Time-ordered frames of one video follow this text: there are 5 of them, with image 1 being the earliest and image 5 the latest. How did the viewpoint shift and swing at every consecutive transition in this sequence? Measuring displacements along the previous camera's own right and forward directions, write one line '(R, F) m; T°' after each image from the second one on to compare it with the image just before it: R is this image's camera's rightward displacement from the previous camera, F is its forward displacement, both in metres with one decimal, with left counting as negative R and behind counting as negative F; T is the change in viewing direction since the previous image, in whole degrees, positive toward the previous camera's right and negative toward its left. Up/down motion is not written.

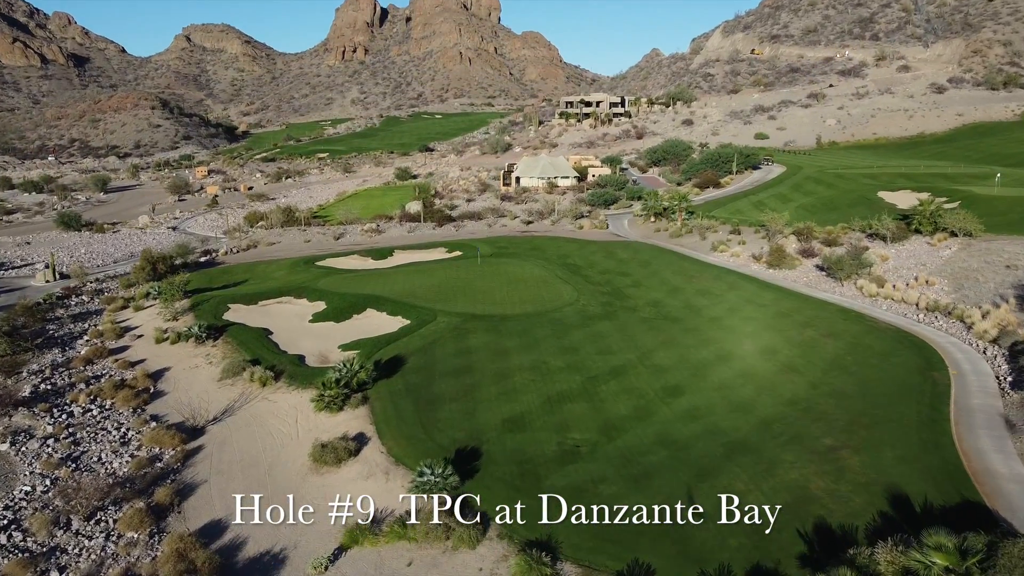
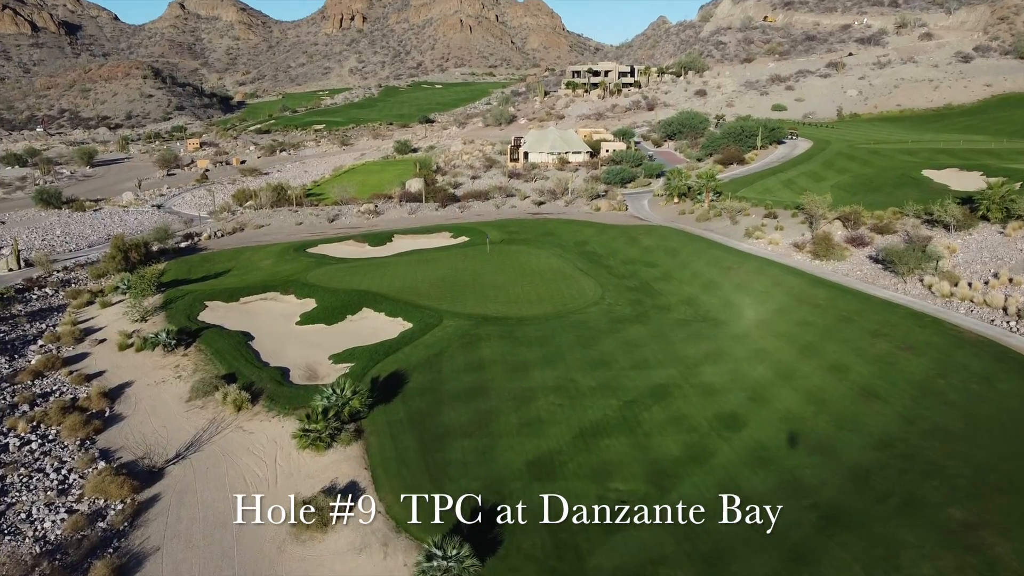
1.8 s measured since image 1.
(-0.7, +4.7) m; 0°
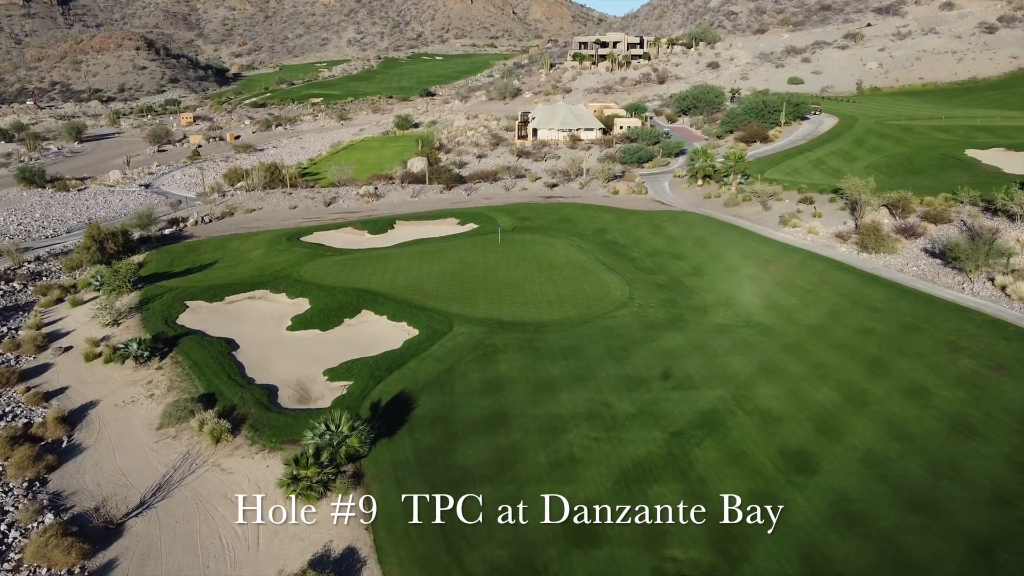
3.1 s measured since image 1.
(-0.6, +3.7) m; 0°
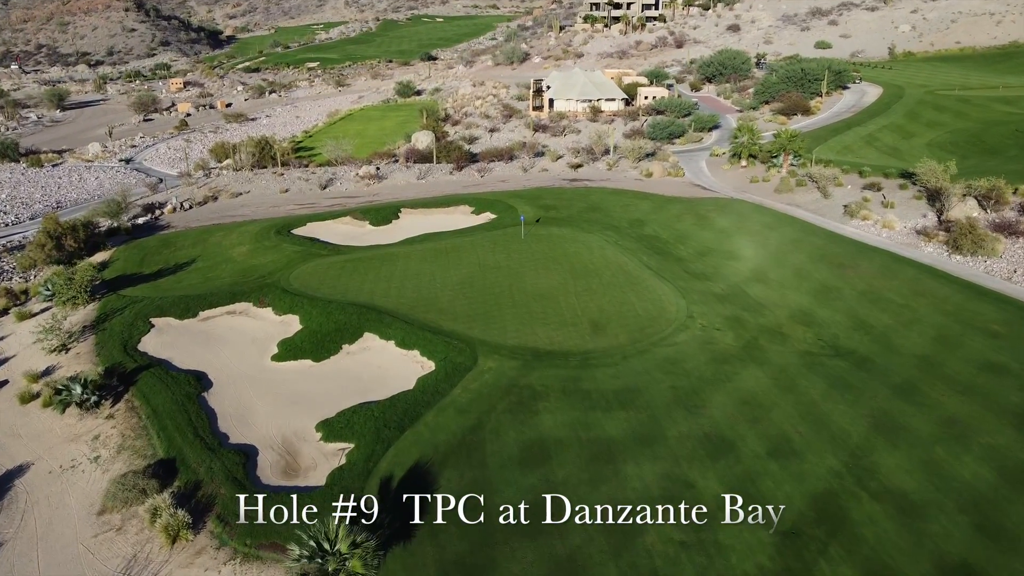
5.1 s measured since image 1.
(-1.0, +5.3) m; 0°
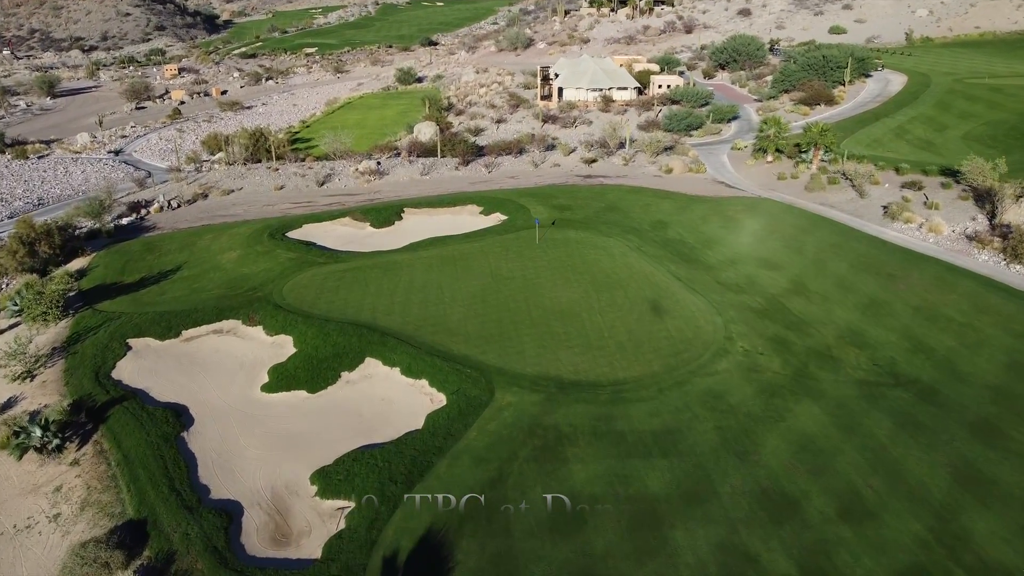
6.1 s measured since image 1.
(-0.5, +2.6) m; 0°
